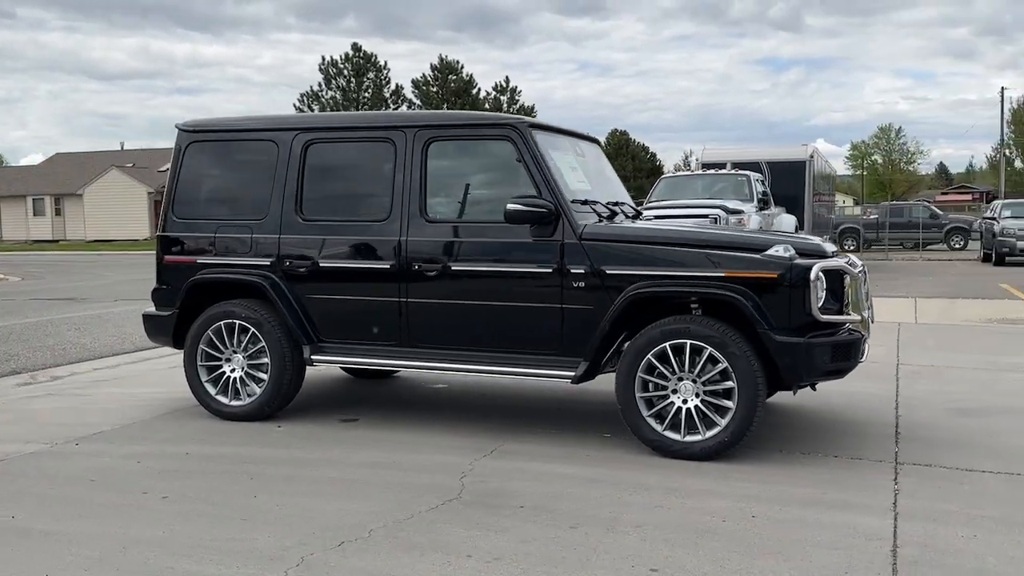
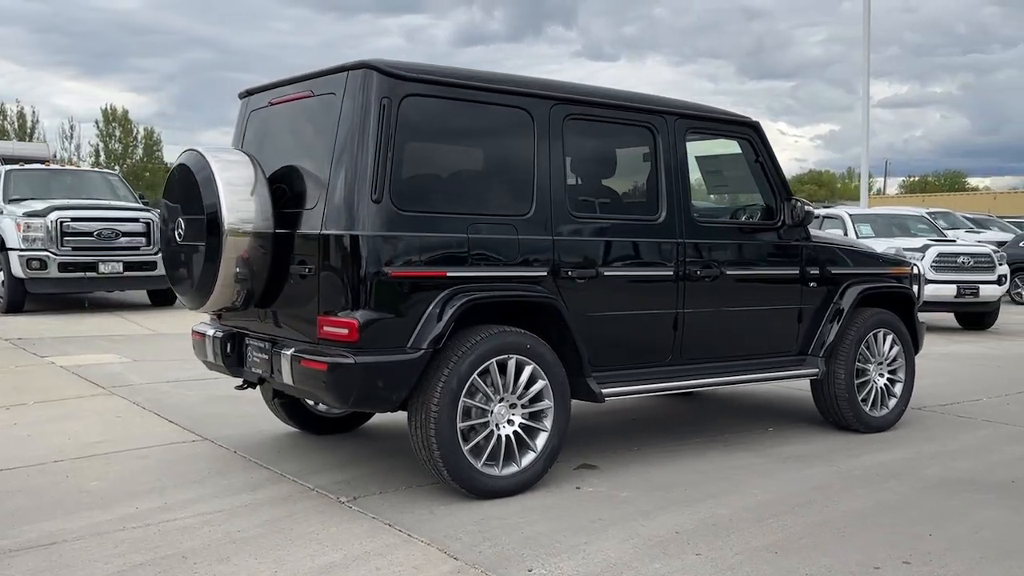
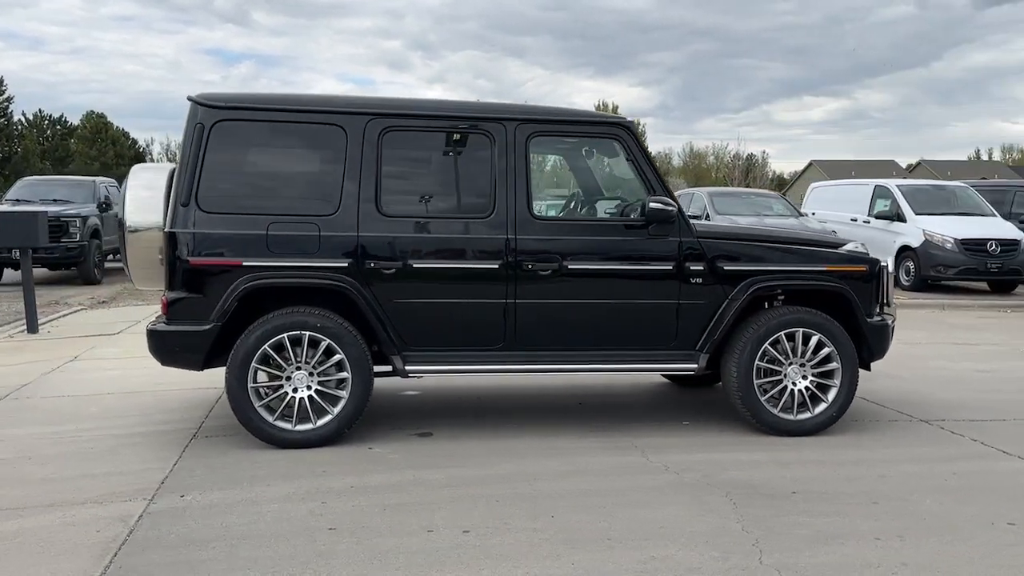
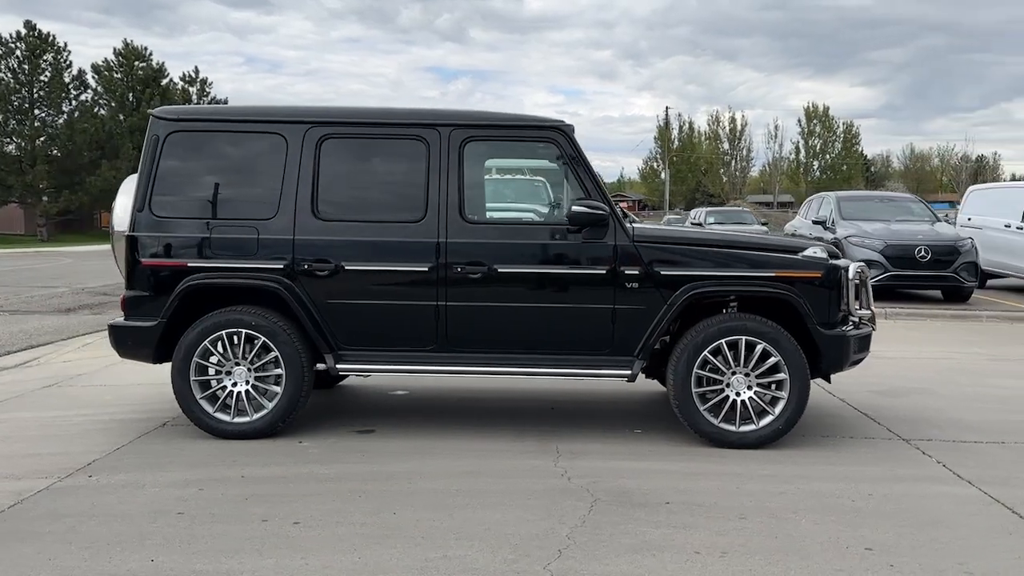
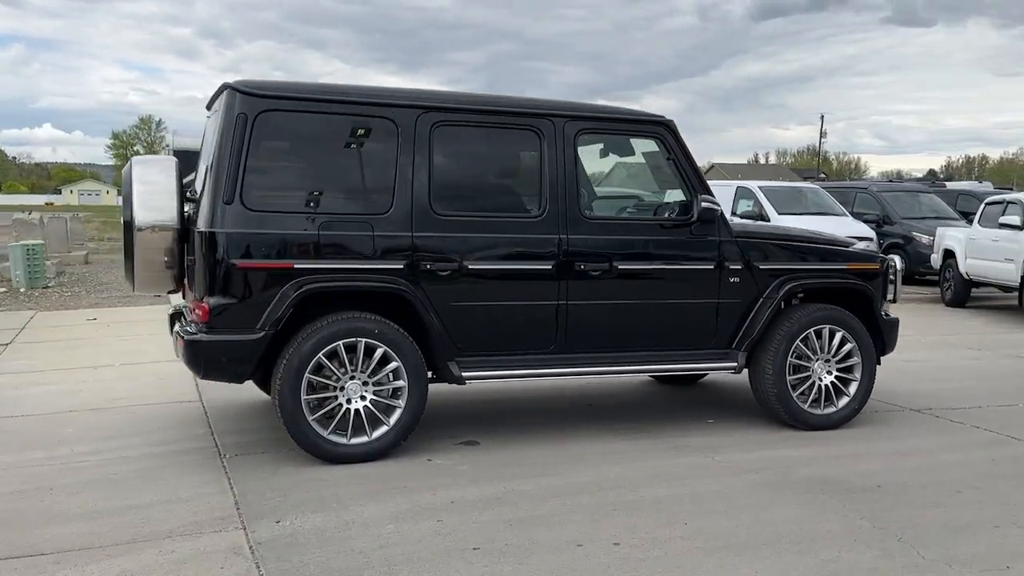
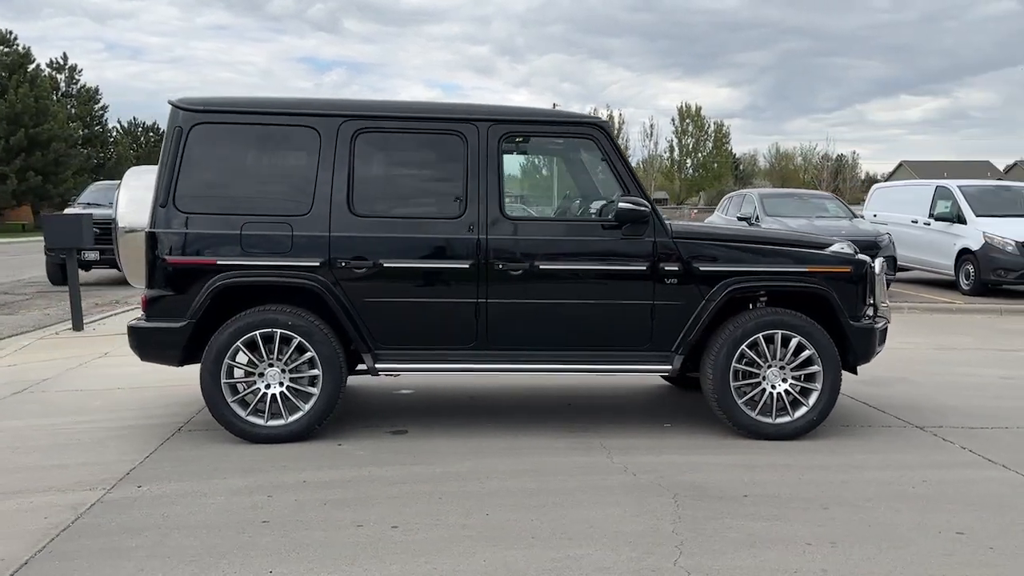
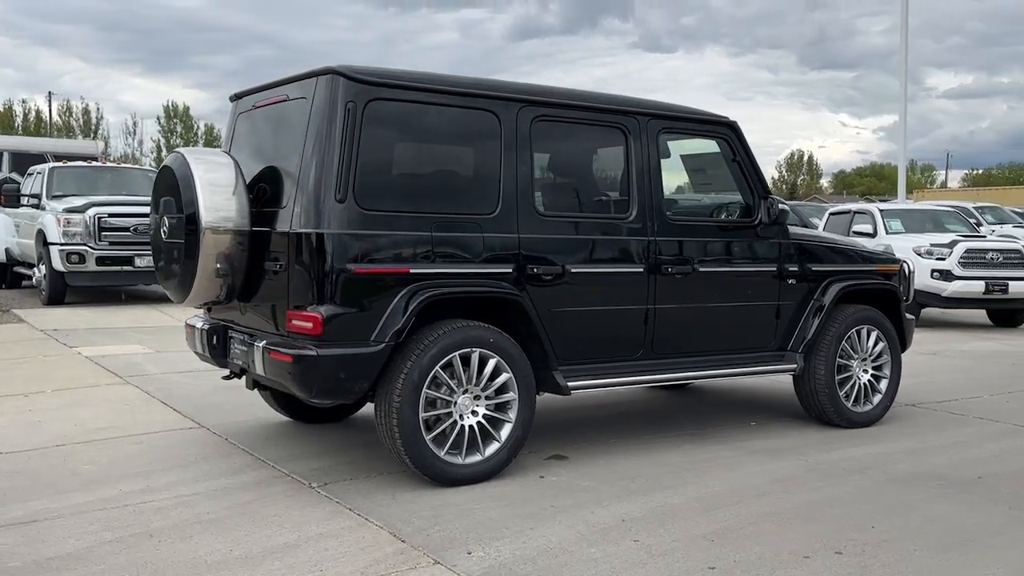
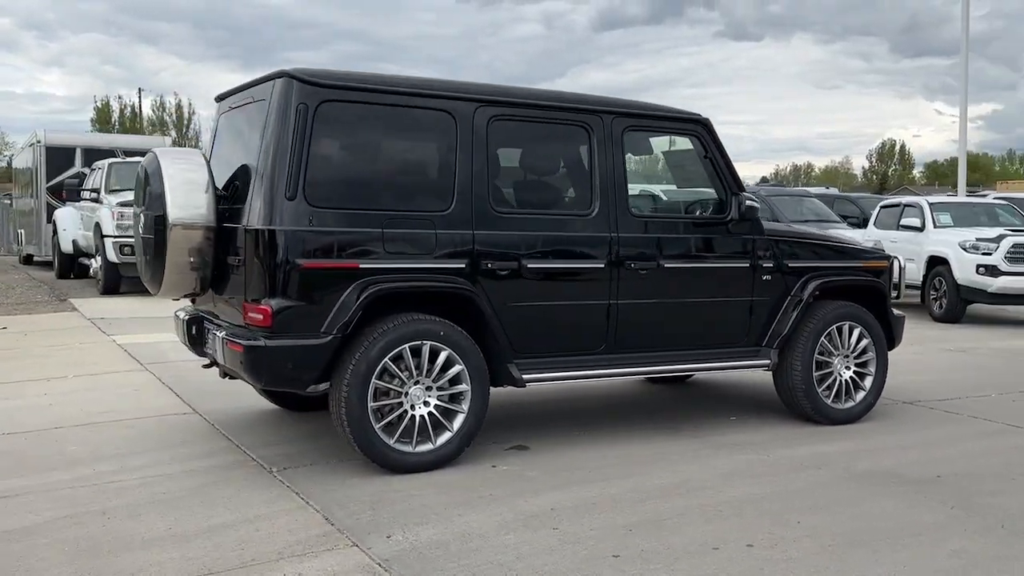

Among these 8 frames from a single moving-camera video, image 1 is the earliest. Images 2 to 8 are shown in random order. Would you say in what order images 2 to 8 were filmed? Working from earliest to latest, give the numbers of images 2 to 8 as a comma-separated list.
4, 6, 3, 5, 8, 7, 2
